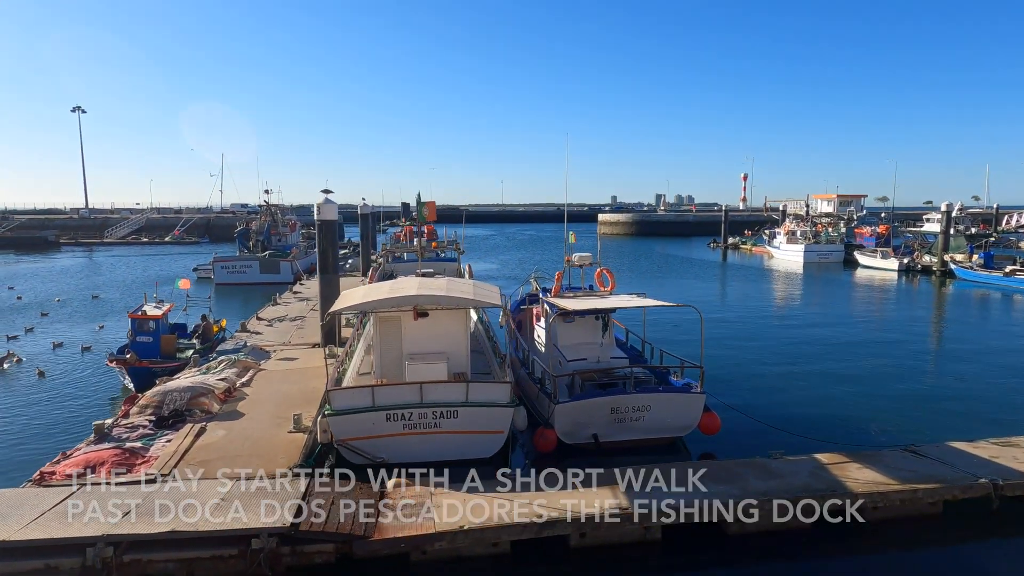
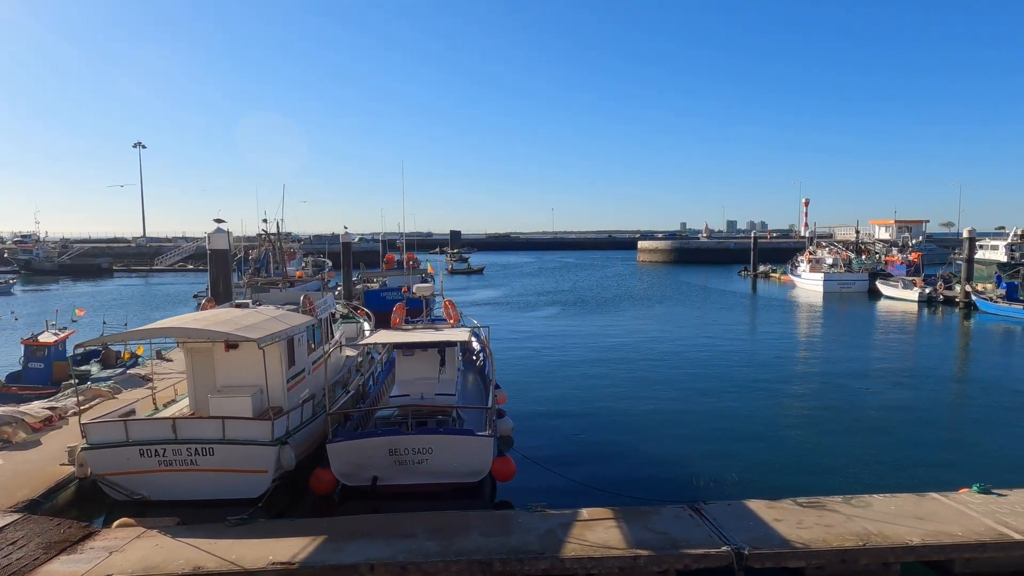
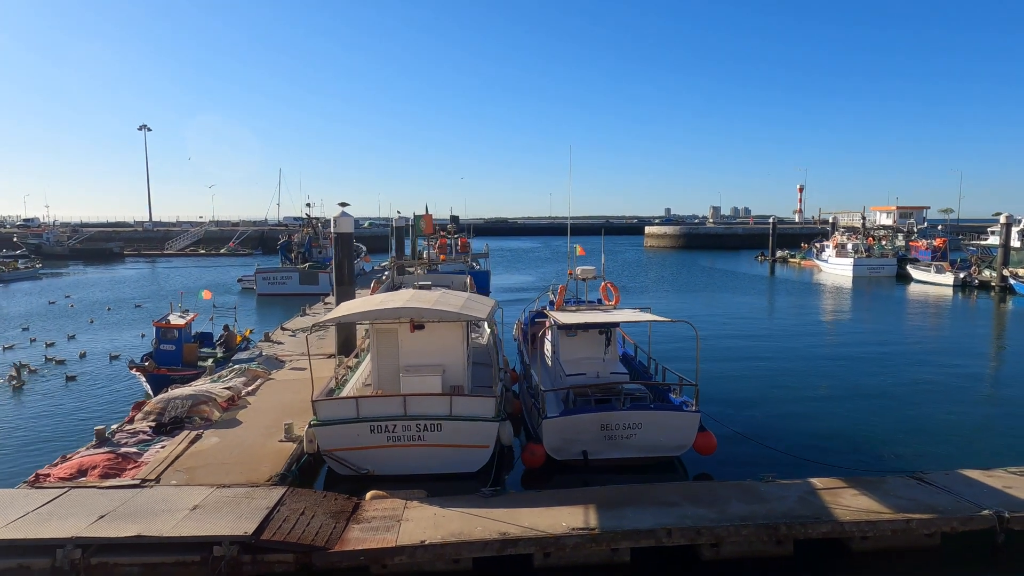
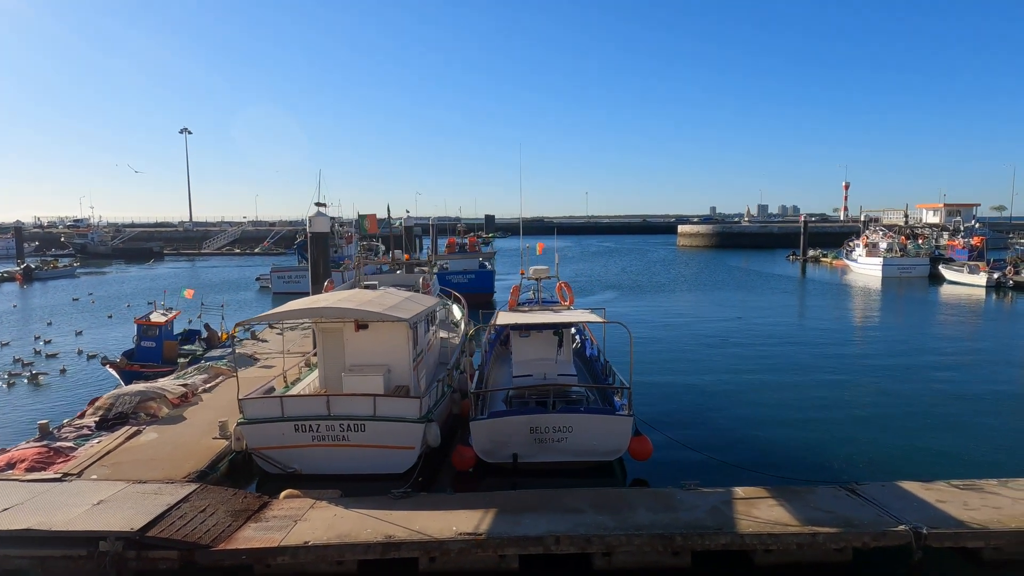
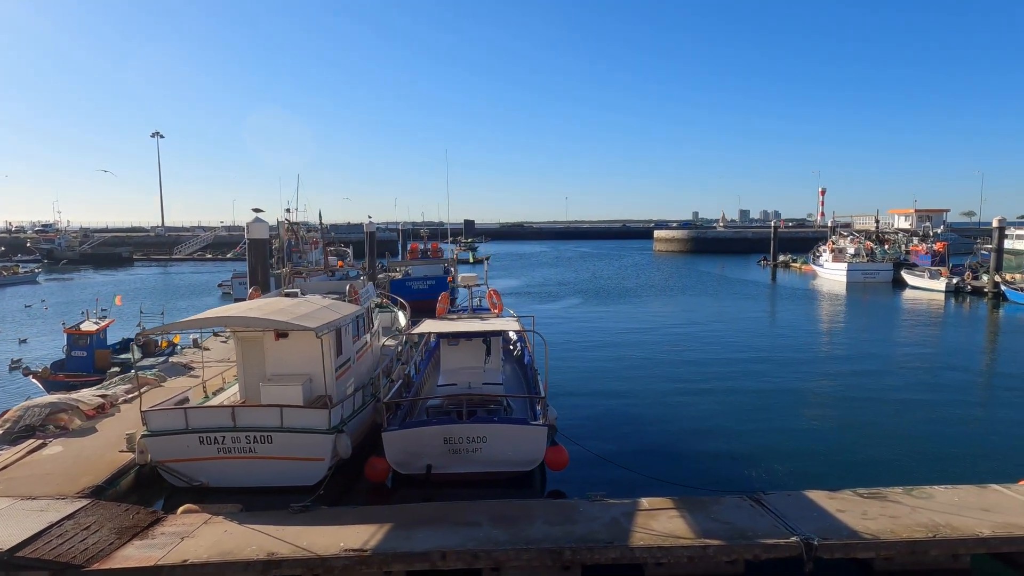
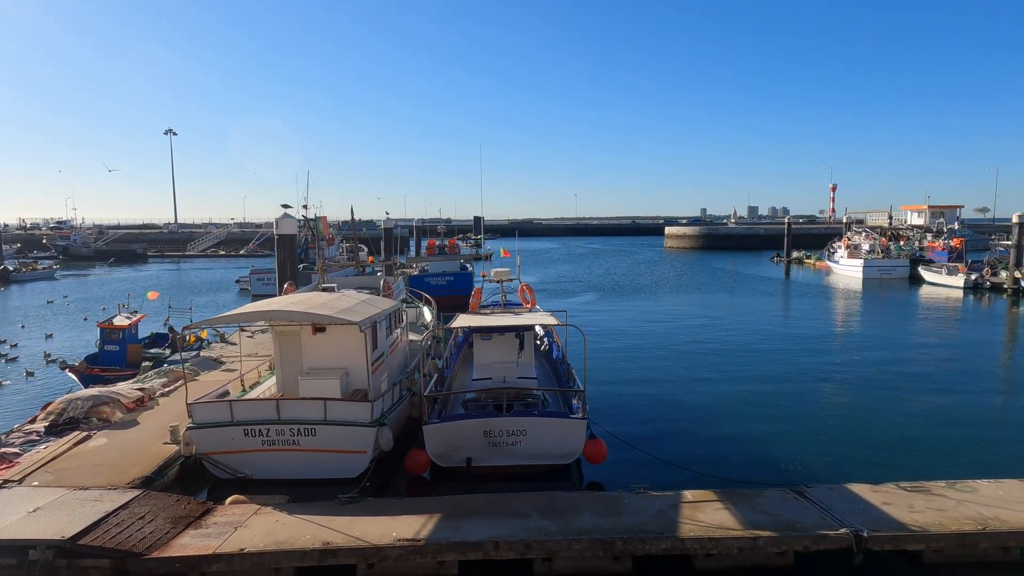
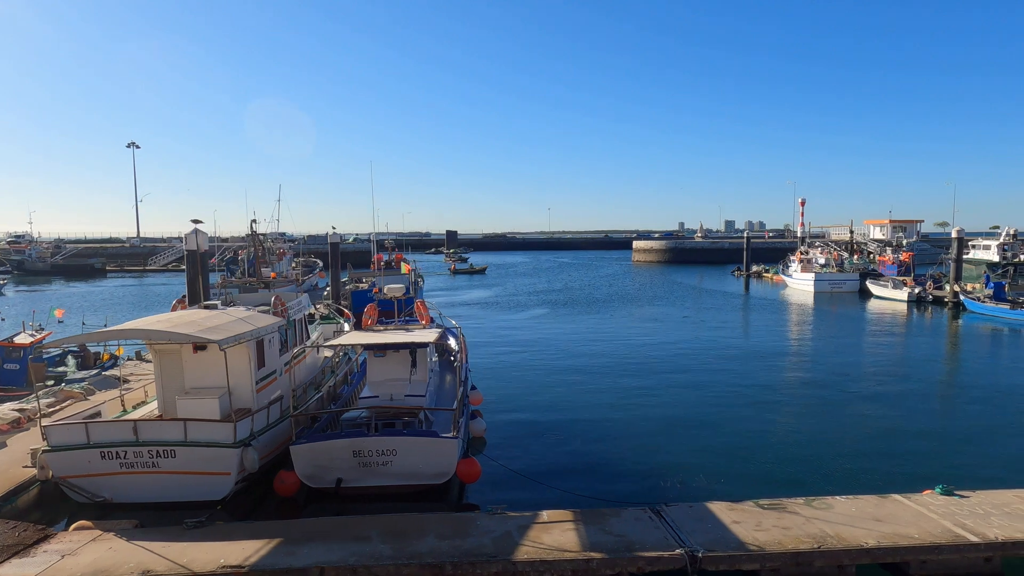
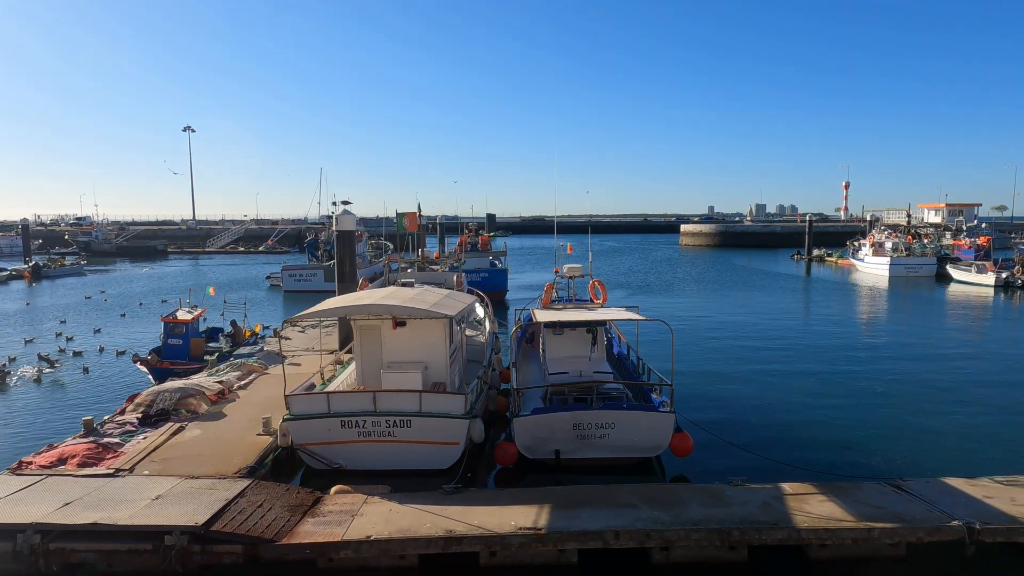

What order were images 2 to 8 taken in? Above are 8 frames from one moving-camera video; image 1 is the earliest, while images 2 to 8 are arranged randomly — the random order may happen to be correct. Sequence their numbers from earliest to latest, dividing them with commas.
3, 8, 4, 6, 5, 2, 7
